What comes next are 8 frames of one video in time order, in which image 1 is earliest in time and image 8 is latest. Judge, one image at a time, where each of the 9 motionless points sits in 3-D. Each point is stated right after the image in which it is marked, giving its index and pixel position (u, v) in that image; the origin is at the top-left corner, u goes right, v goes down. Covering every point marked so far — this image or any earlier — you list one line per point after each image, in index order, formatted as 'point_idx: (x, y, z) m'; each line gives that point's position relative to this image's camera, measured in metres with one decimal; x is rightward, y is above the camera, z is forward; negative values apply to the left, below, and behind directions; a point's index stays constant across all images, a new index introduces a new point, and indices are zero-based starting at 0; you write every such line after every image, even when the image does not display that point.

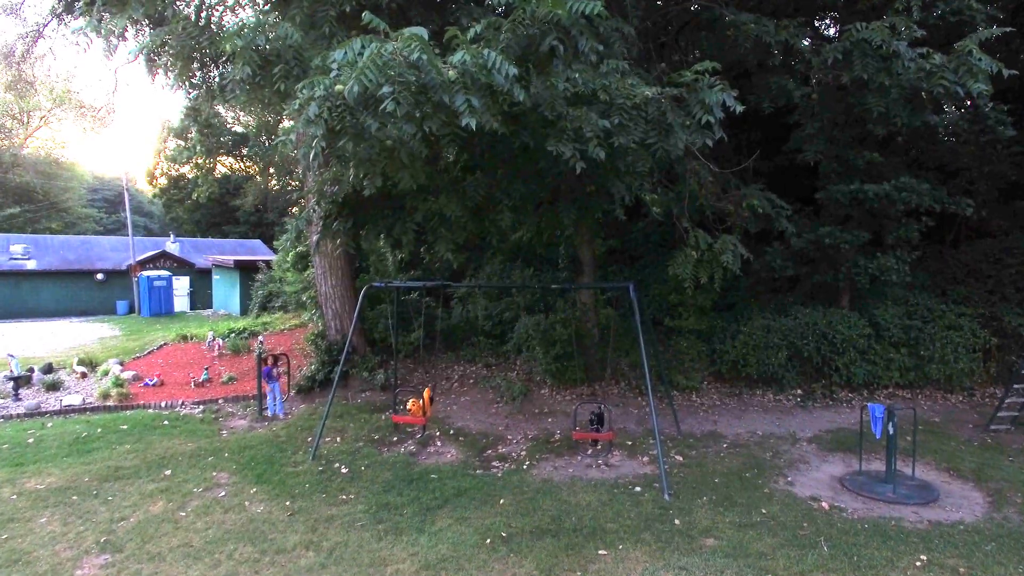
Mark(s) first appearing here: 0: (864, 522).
0: (+4.4, -2.9, +6.3) m
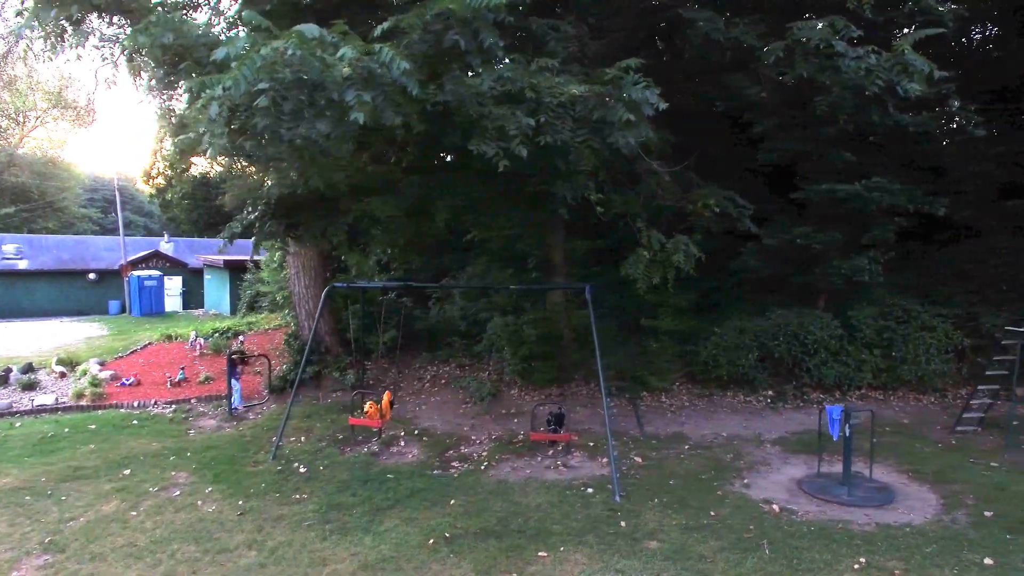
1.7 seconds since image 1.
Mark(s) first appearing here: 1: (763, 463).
0: (+3.7, -2.9, +6.3) m
1: (+4.0, -2.8, +8.1) m
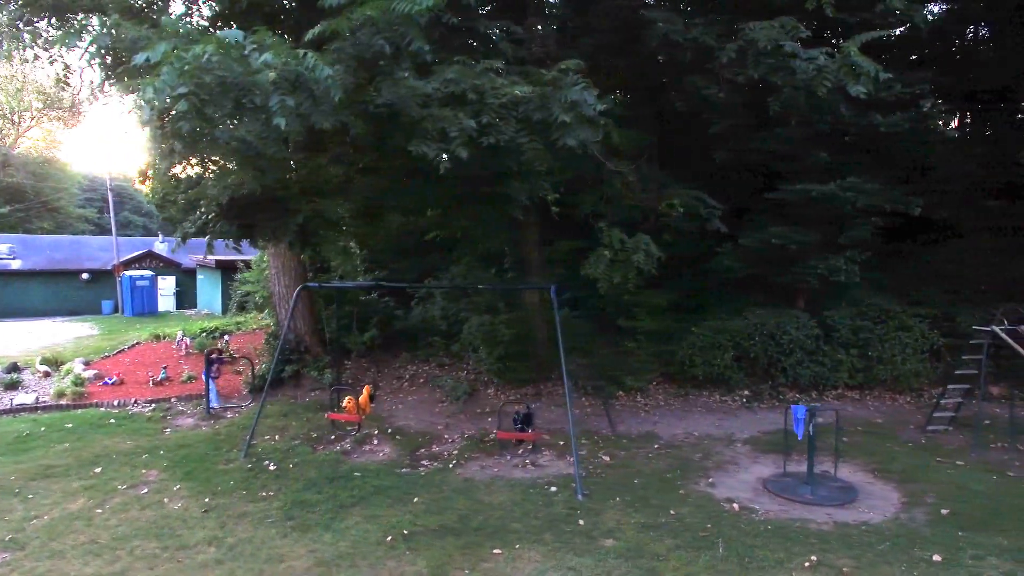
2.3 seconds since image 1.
0: (+3.2, -2.9, +6.3) m
1: (+3.5, -2.8, +8.1) m
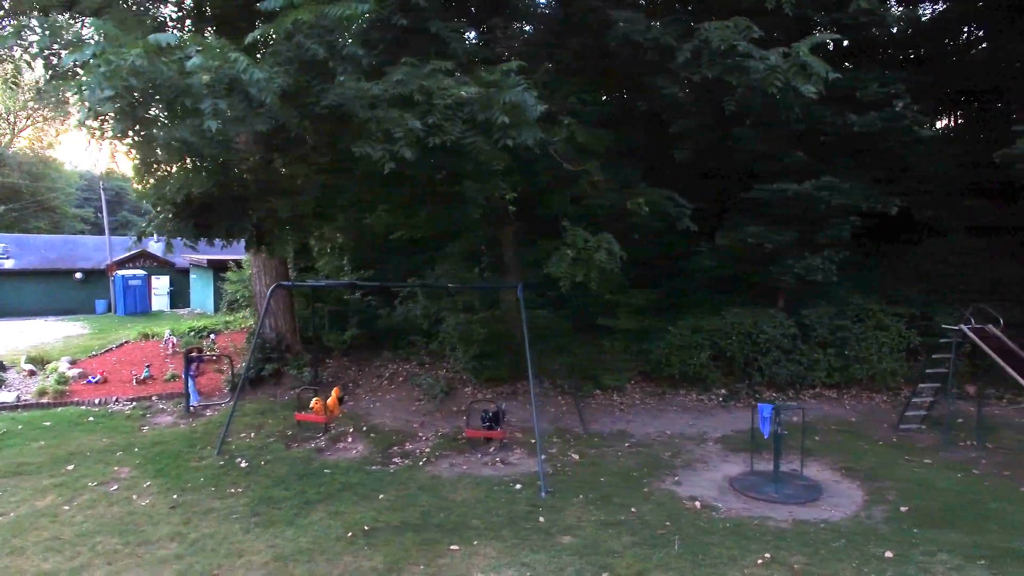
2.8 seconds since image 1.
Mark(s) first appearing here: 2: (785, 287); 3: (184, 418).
0: (+2.7, -2.9, +6.4) m
1: (+3.0, -2.8, +8.1) m
2: (+5.8, 0.0, +10.8) m
3: (-6.3, -2.5, +9.9) m
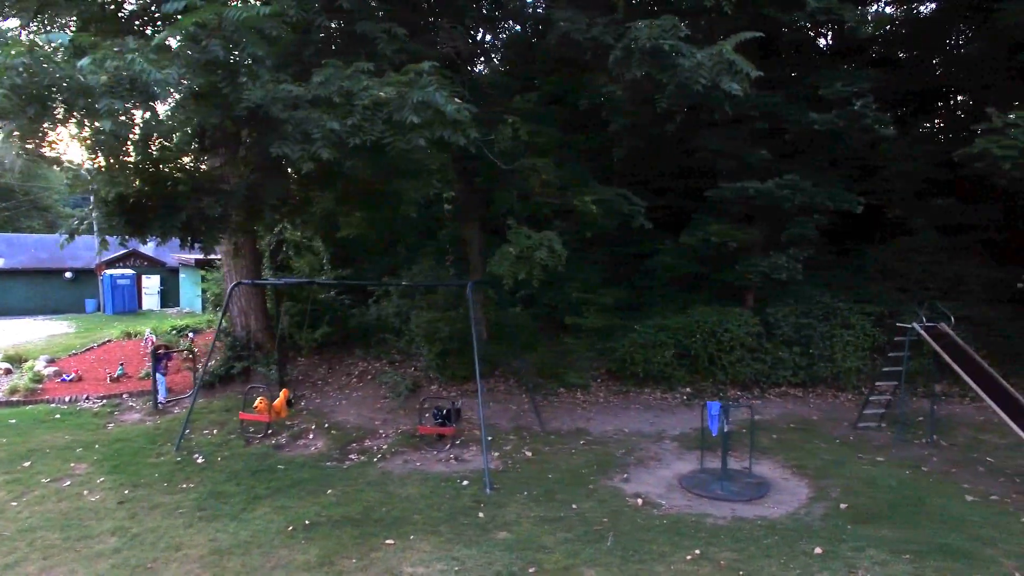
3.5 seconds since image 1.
0: (+1.9, -2.9, +6.4) m
1: (+2.2, -2.7, +8.2) m
2: (+5.1, +0.1, +10.8) m
3: (-7.1, -2.5, +10.0) m
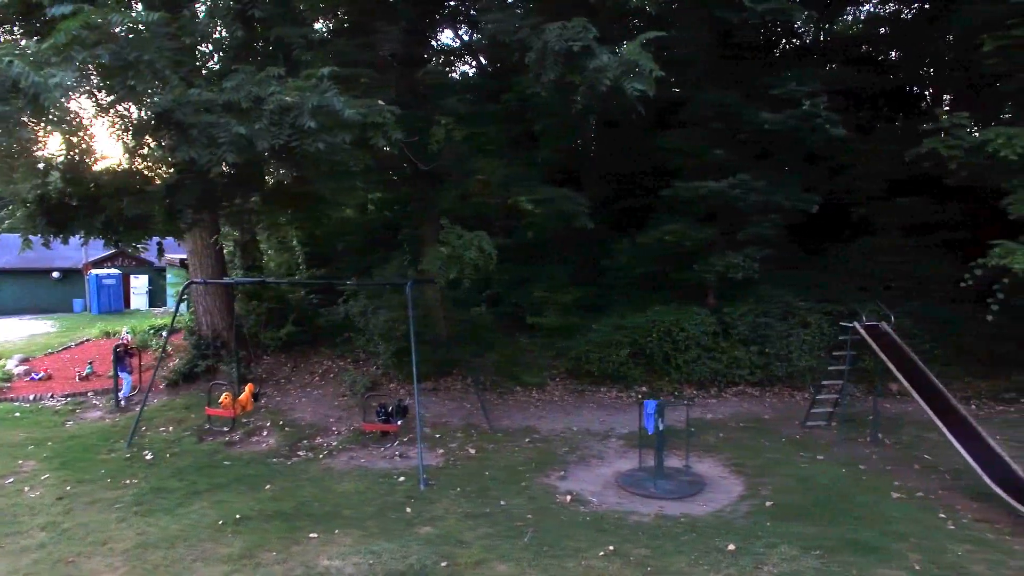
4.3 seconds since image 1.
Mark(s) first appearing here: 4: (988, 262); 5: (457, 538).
0: (+1.0, -2.9, +6.5) m
1: (+1.3, -2.7, +8.2) m
2: (+4.2, +0.1, +10.9) m
3: (-7.9, -2.5, +10.1) m
4: (+7.8, +0.4, +8.4) m
5: (-0.6, -2.9, +6.0) m
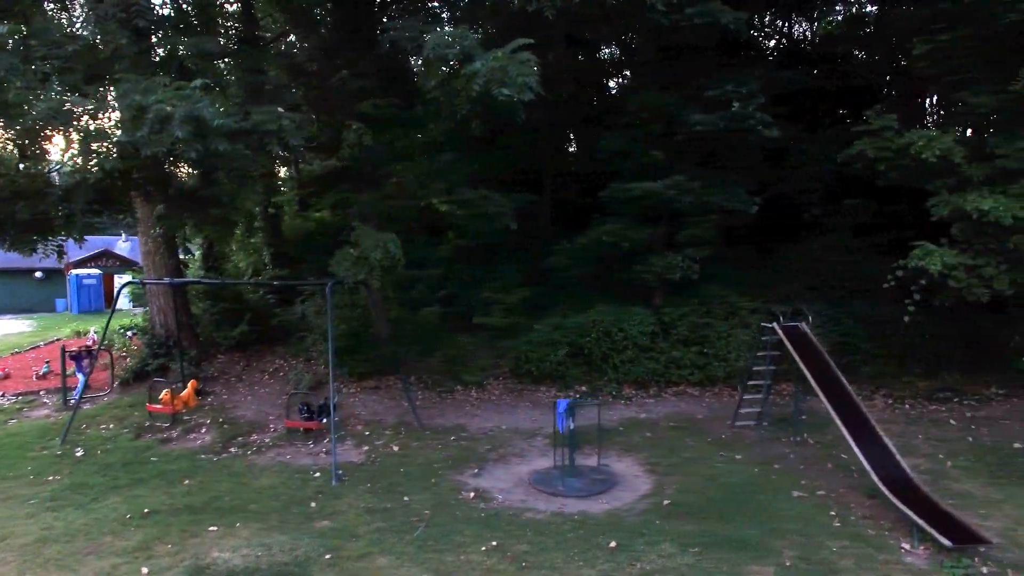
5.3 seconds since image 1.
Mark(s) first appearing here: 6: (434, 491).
0: (-0.3, -2.9, +6.6) m
1: (+0.1, -2.7, +8.3) m
2: (+3.0, +0.1, +11.0) m
3: (-9.2, -2.5, +10.3) m
4: (+6.6, +0.4, +8.4) m
5: (-1.9, -2.9, +6.1) m
6: (-1.1, -2.8, +7.1) m
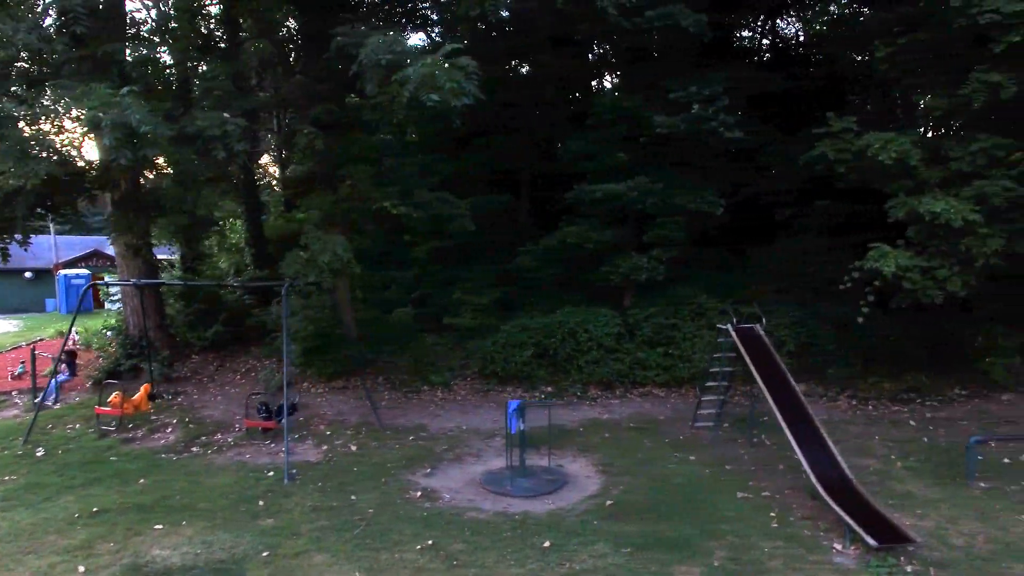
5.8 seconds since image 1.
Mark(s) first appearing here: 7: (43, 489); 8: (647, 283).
0: (-1.0, -2.9, +6.7) m
1: (-0.6, -2.7, +8.4) m
2: (+2.3, 0.0, +11.0) m
3: (-9.9, -2.5, +10.5) m
4: (+5.8, +0.4, +8.5) m
5: (-2.7, -2.9, +6.2) m
6: (-1.8, -2.8, +7.2) m
7: (-6.8, -2.9, +7.4) m
8: (+2.8, +0.1, +11.1) m
